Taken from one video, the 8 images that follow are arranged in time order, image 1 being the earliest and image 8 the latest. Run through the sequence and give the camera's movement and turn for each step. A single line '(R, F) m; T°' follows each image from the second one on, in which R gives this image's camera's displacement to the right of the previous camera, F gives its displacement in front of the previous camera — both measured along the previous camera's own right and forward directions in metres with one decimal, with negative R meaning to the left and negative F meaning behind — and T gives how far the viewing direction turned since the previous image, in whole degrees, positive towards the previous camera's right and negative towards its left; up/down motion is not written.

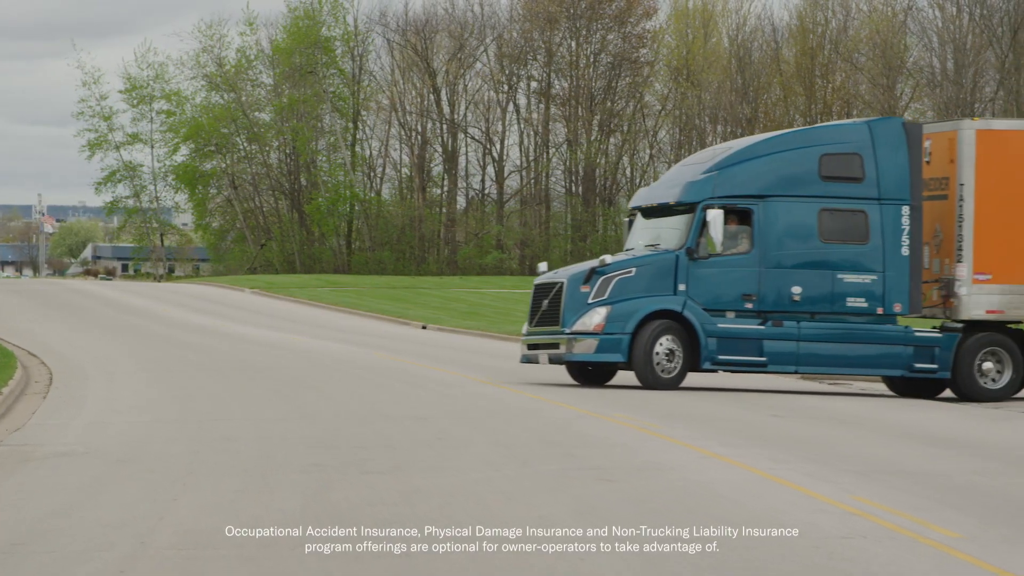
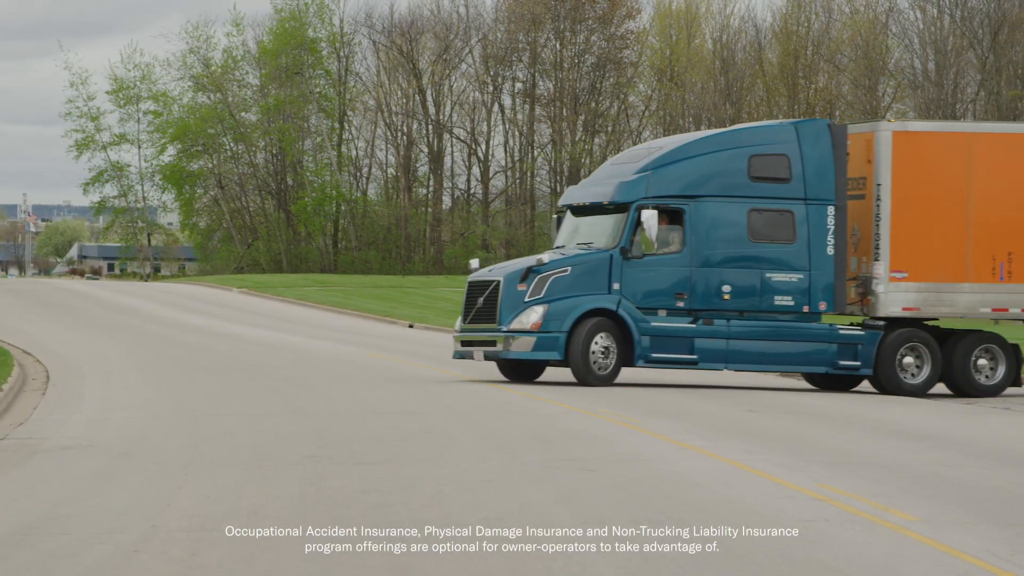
(0.0, -0.5) m; +1°
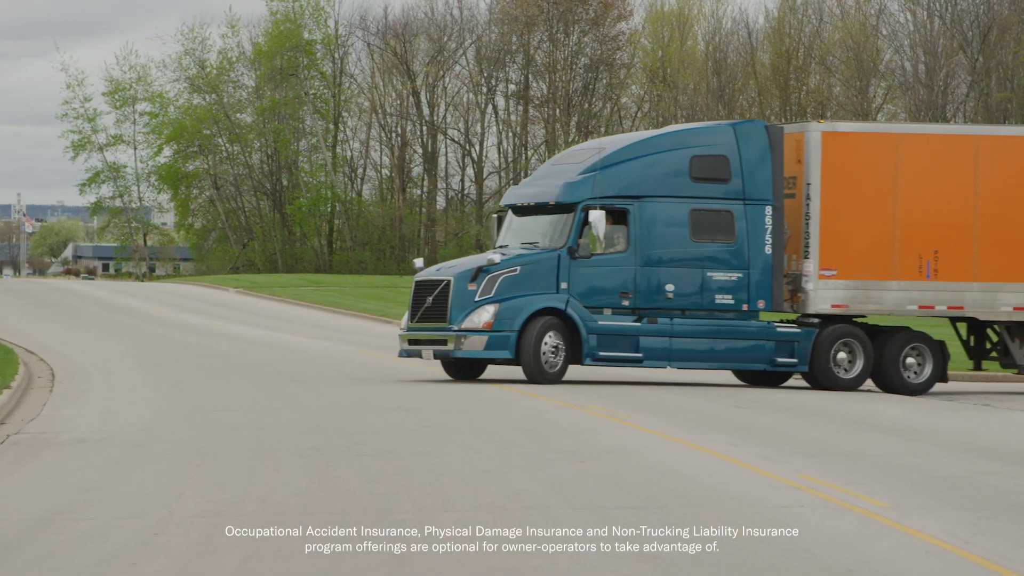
(0.0, -0.5) m; 0°
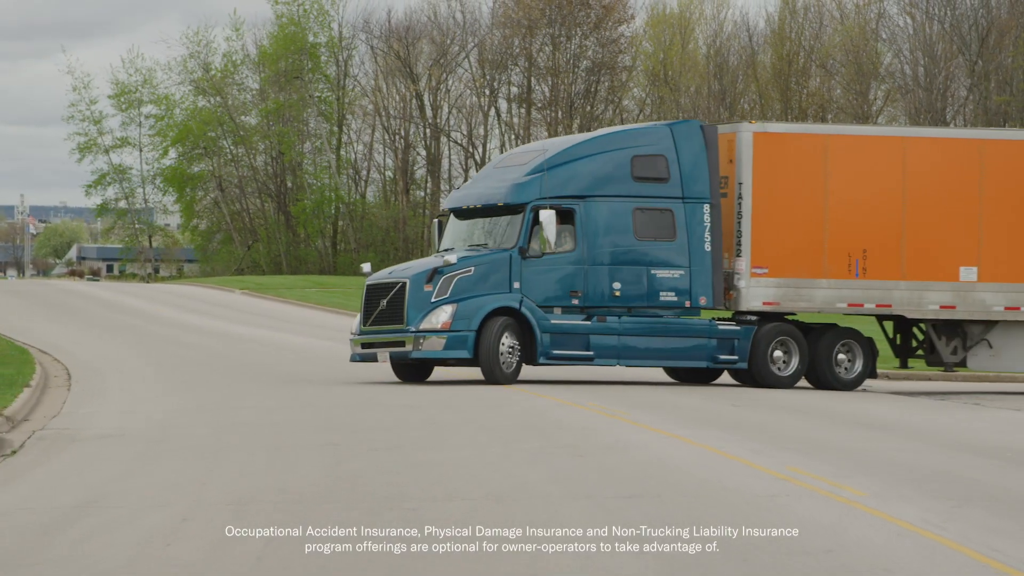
(0.0, -0.6) m; 0°
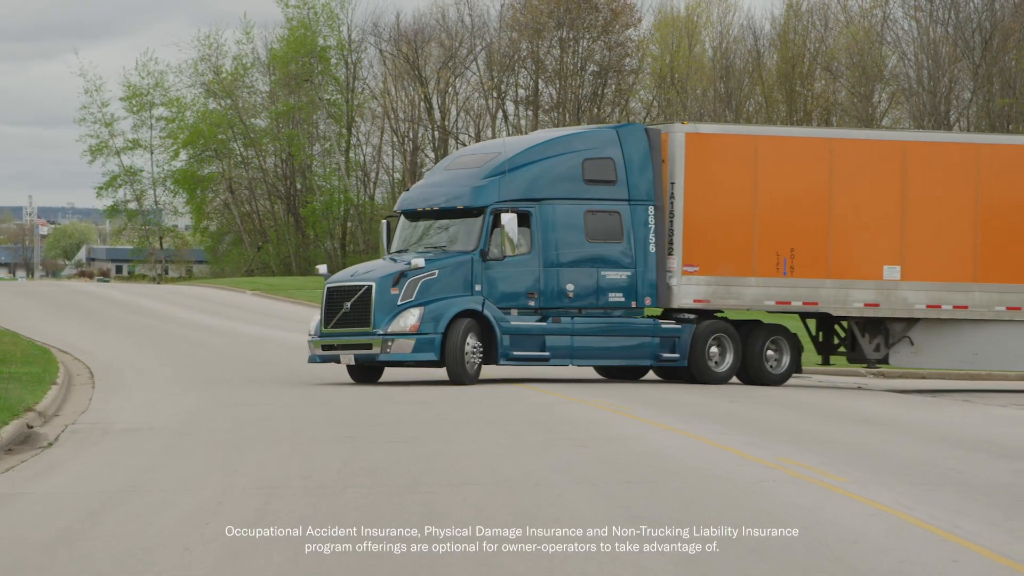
(0.0, -0.7) m; 0°
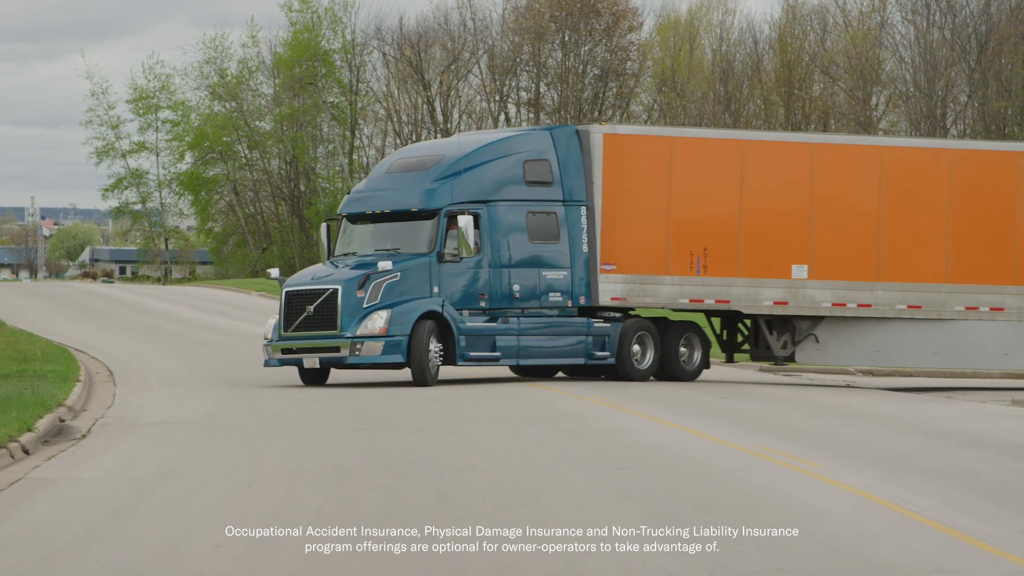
(0.0, -0.8) m; 0°
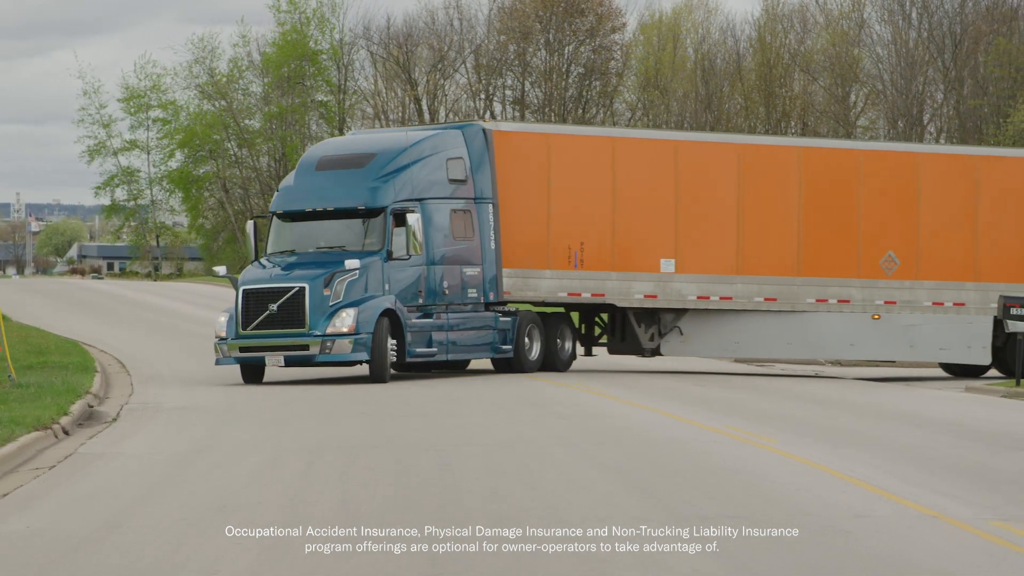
(-0.1, -1.4) m; +1°
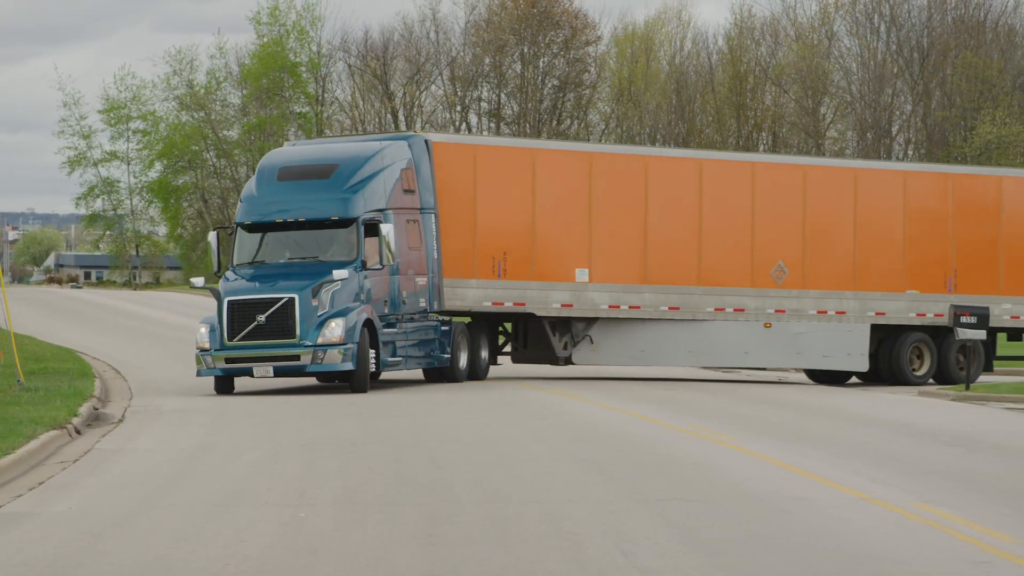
(0.0, -1.2) m; +1°
